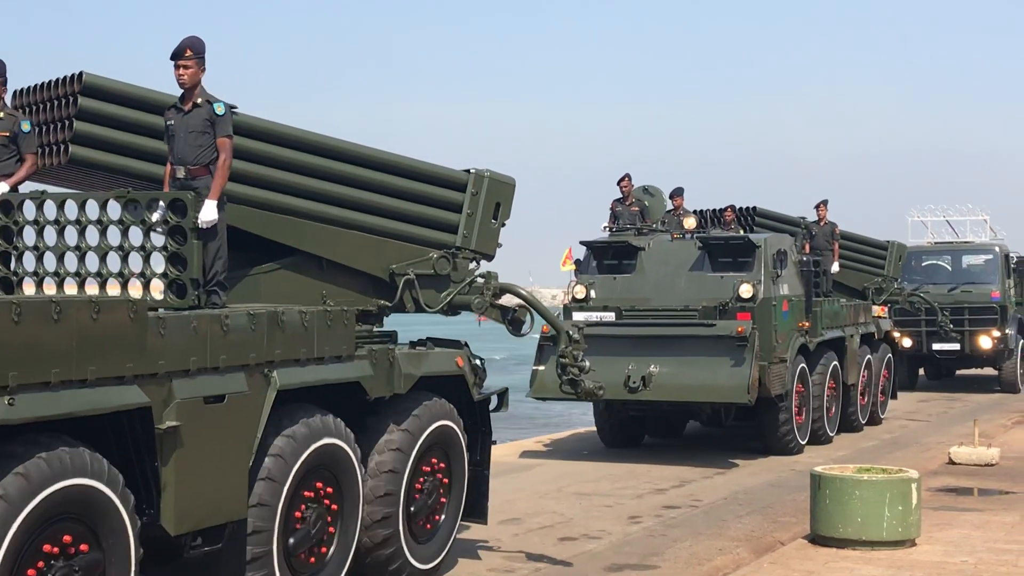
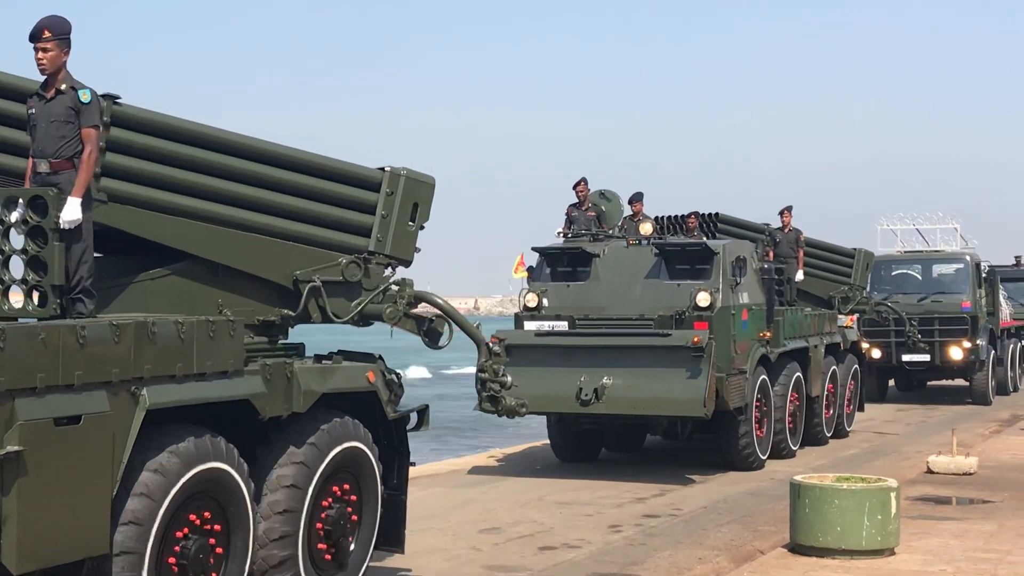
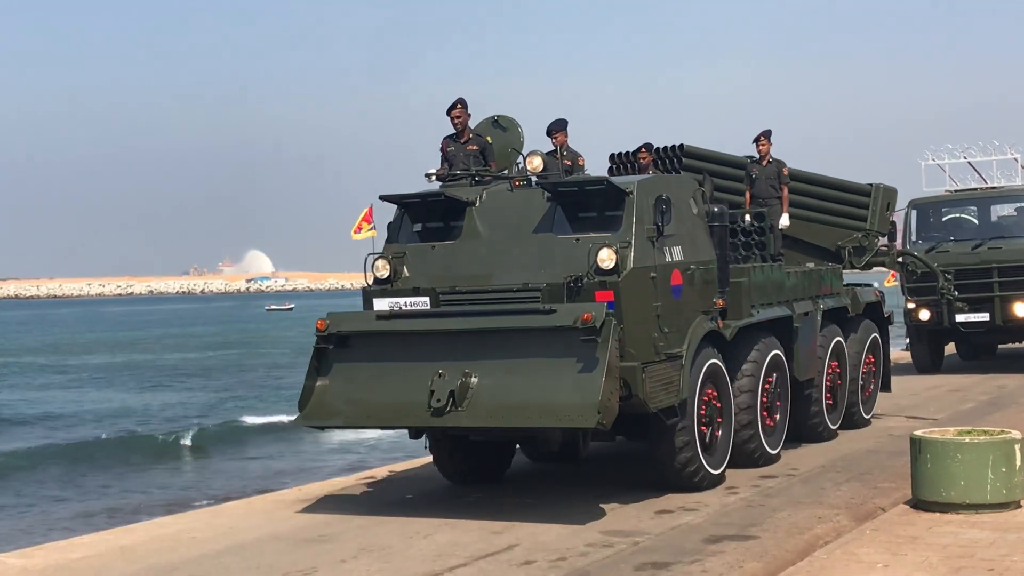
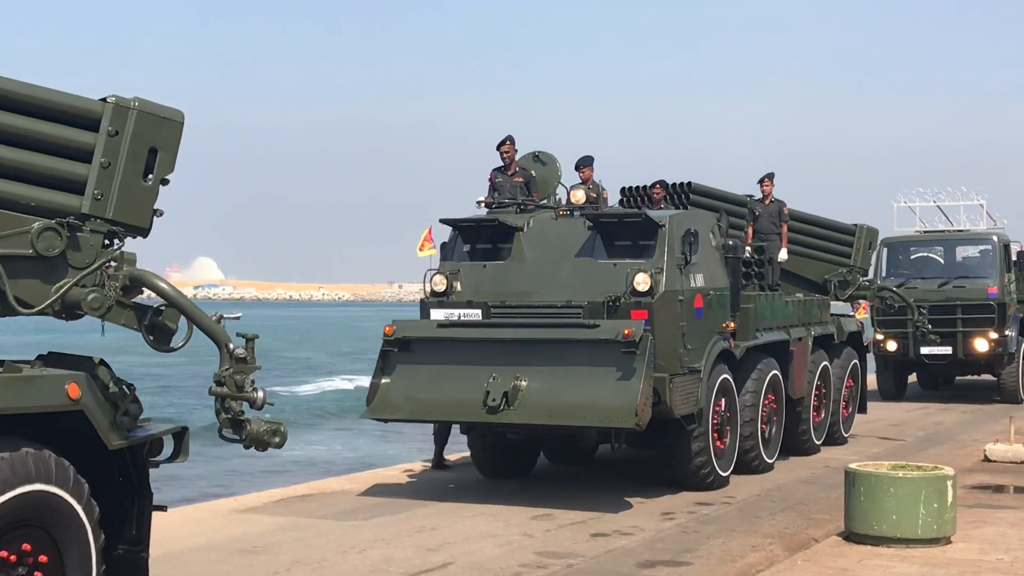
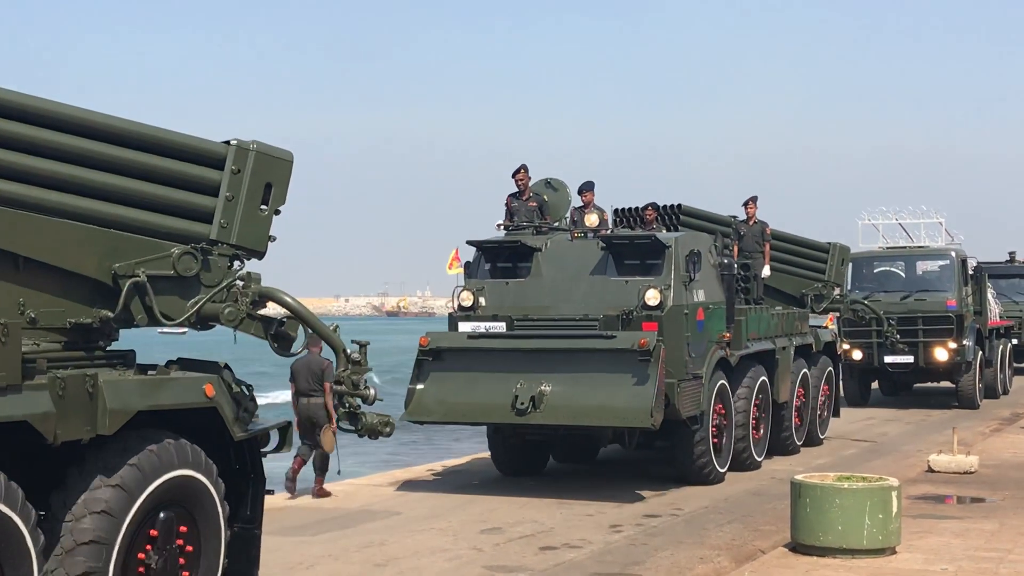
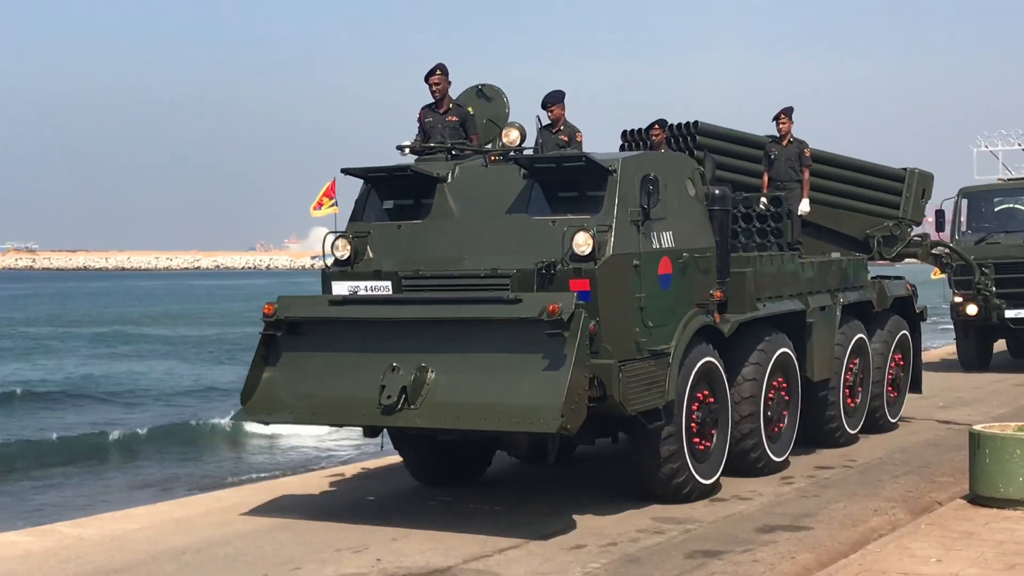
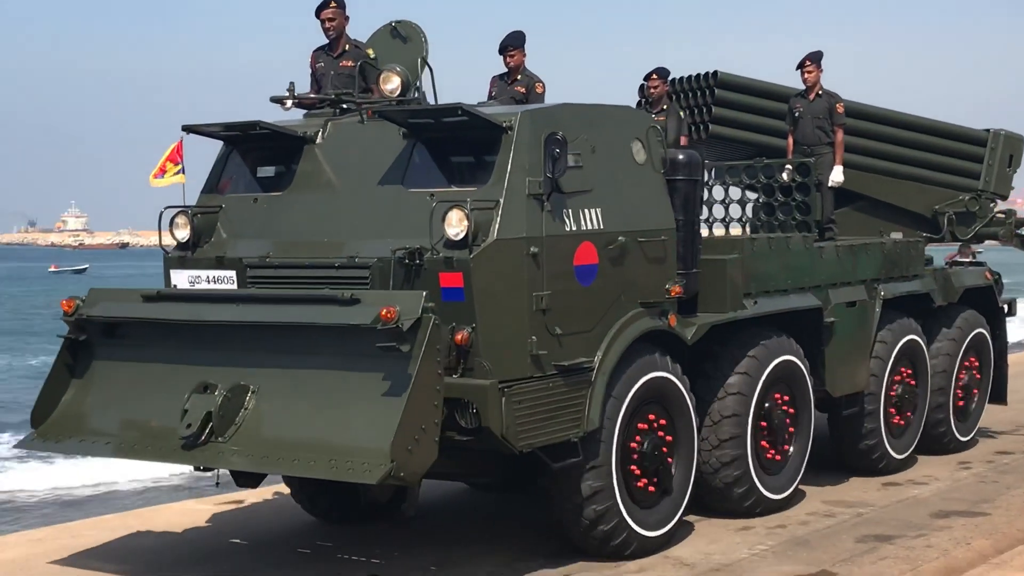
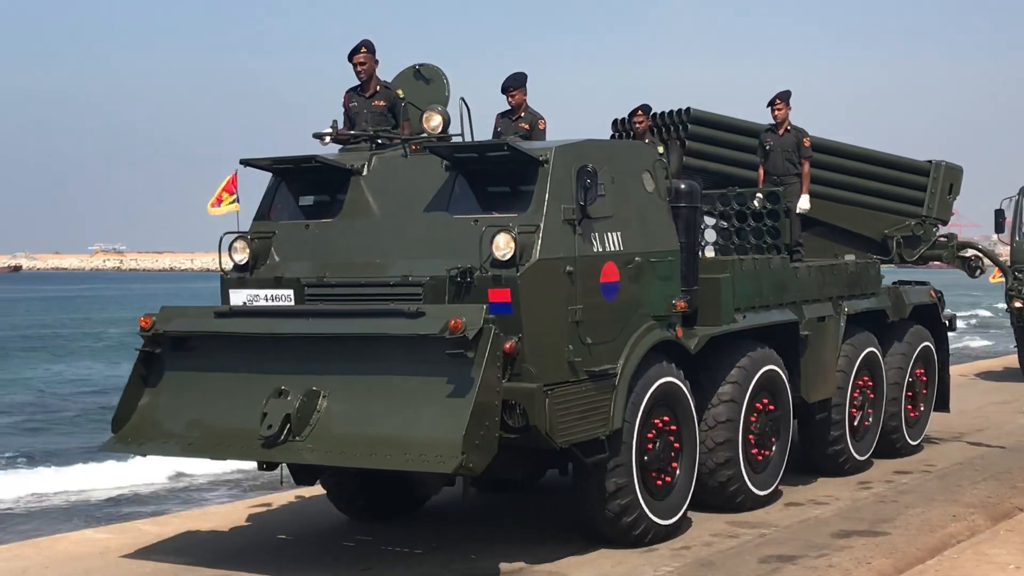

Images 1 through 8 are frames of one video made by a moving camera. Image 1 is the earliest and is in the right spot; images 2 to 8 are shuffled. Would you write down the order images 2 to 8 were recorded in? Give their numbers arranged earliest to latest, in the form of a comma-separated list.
2, 5, 4, 3, 6, 8, 7
